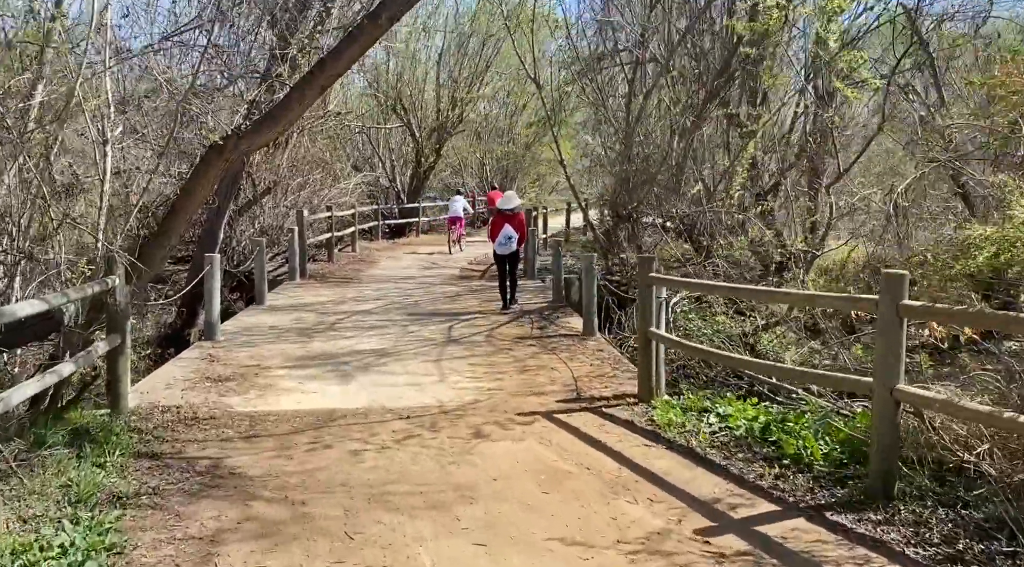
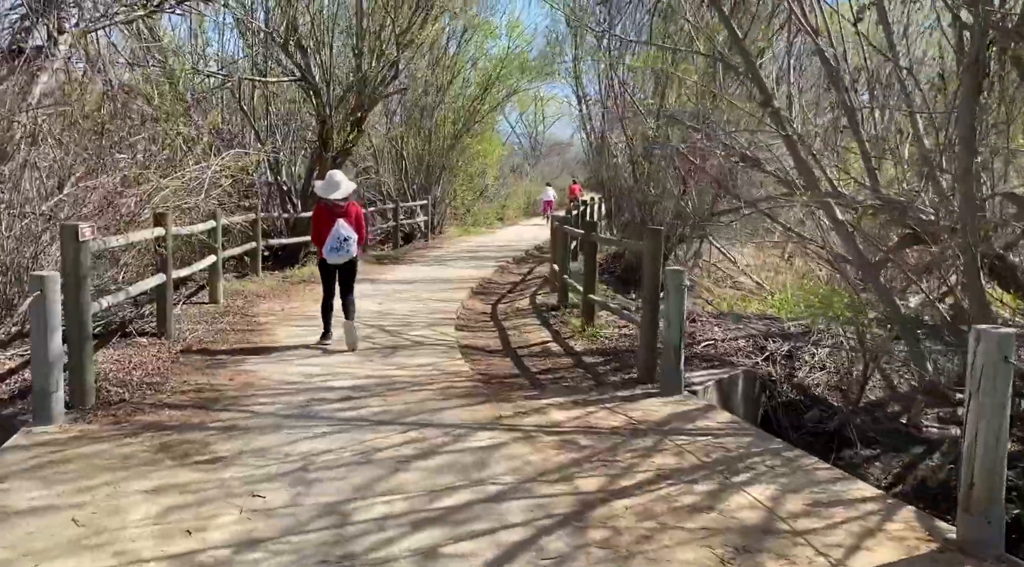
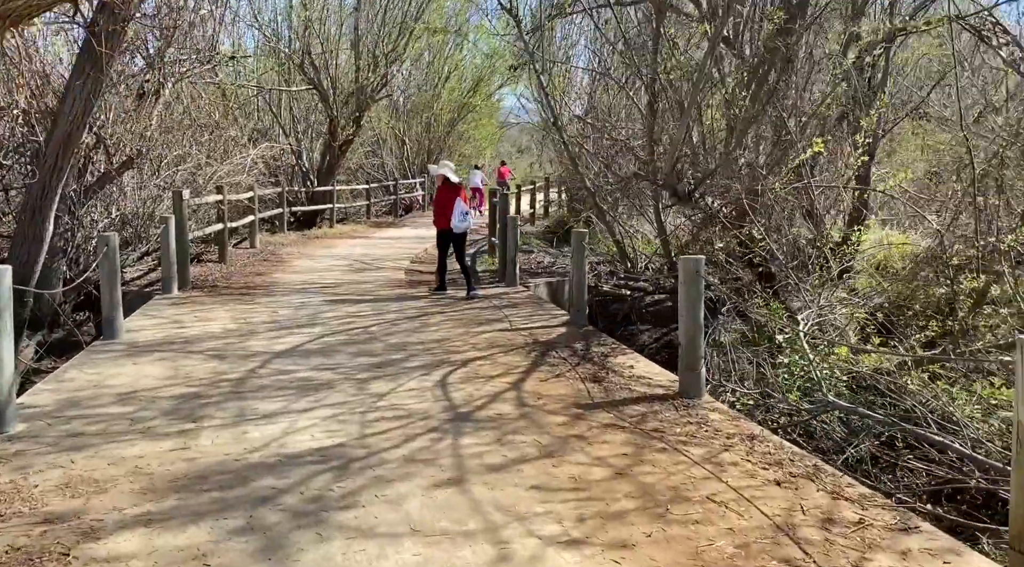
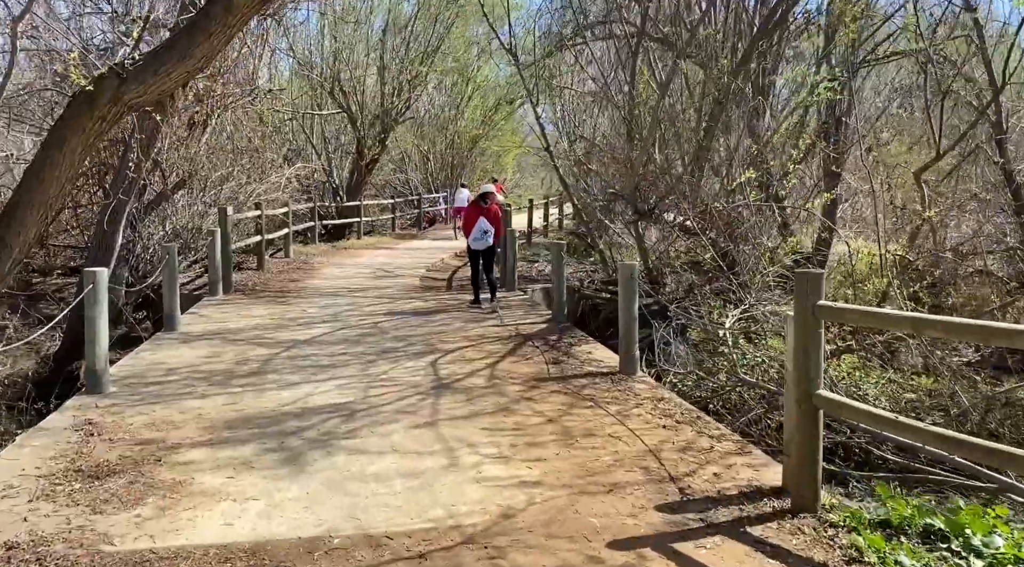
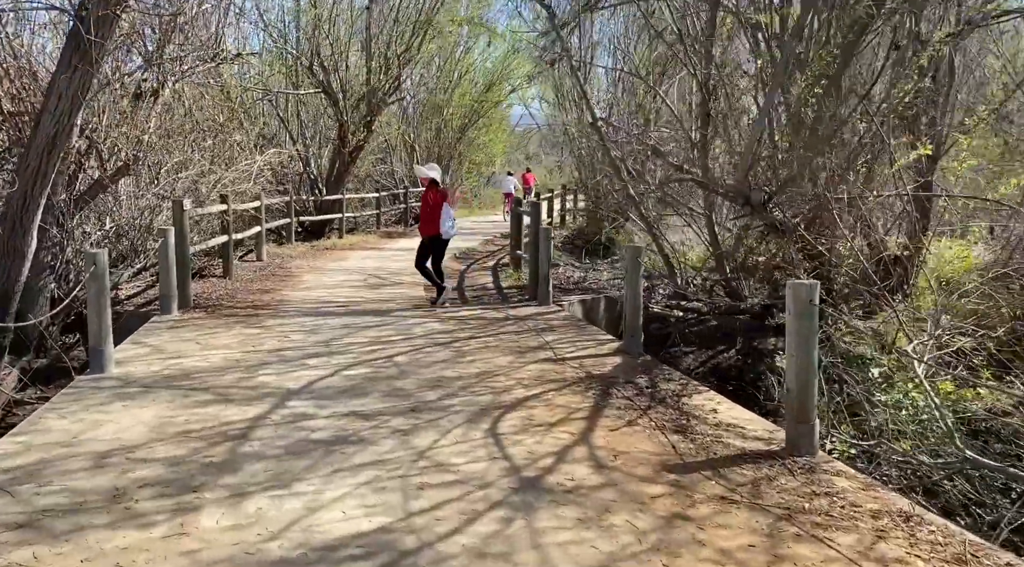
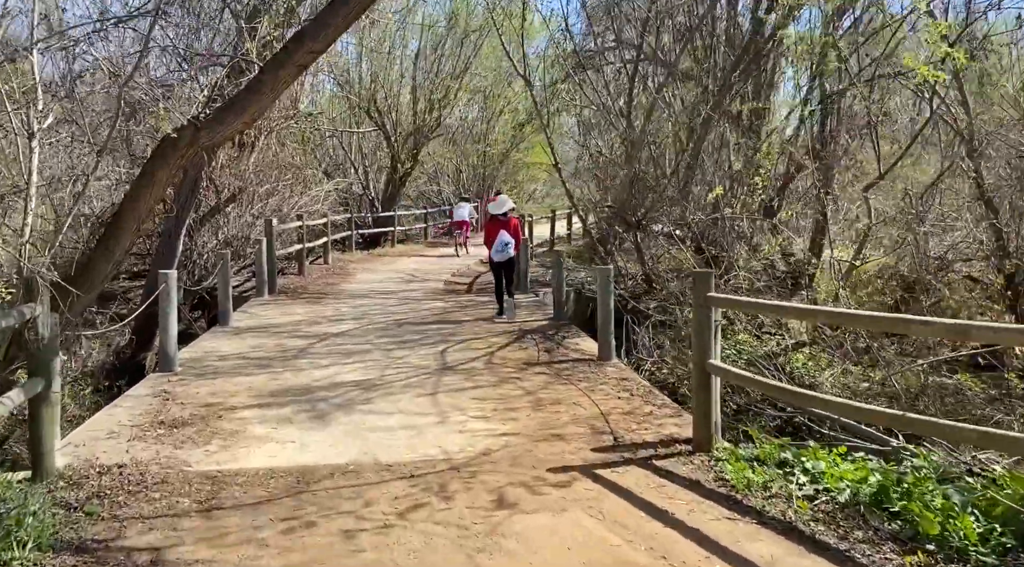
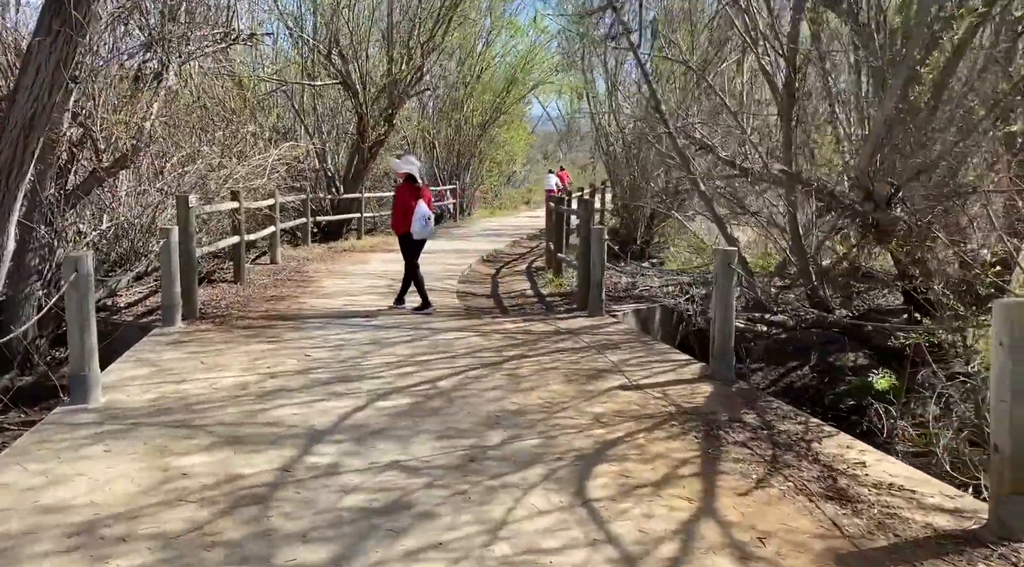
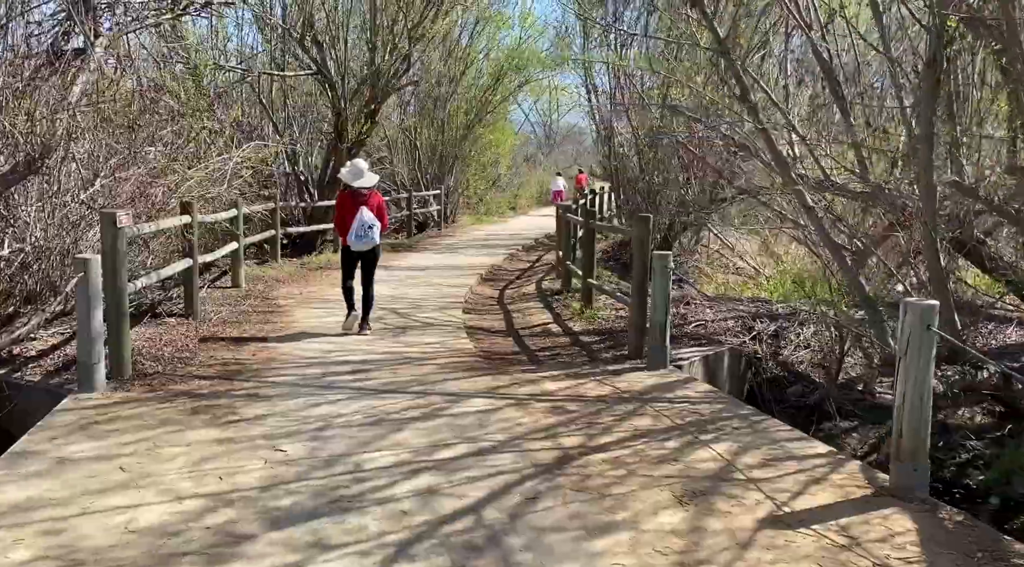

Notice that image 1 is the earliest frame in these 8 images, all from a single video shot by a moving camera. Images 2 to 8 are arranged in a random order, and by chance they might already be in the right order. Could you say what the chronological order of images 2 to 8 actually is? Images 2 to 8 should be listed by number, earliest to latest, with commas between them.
6, 4, 3, 5, 7, 8, 2
